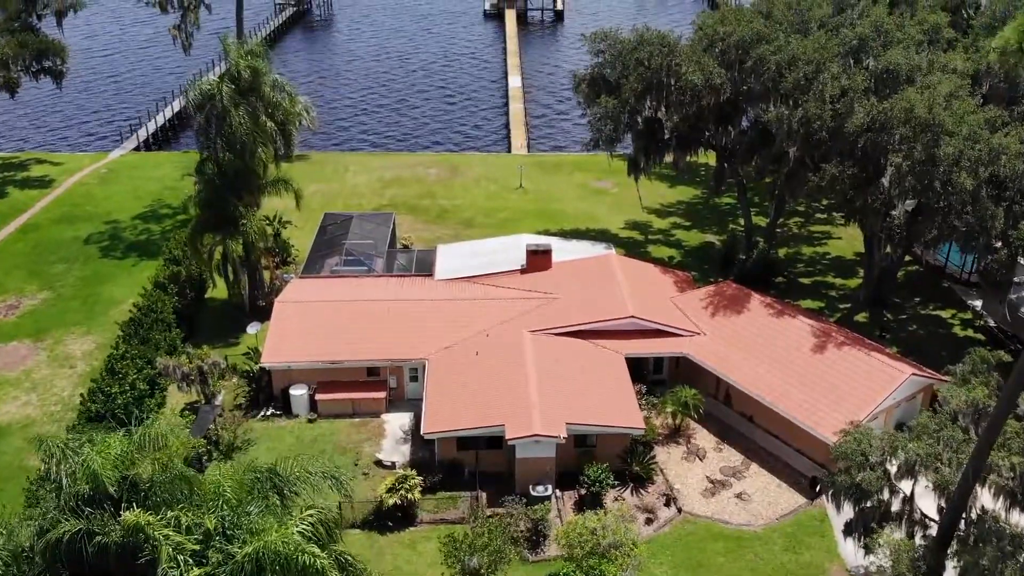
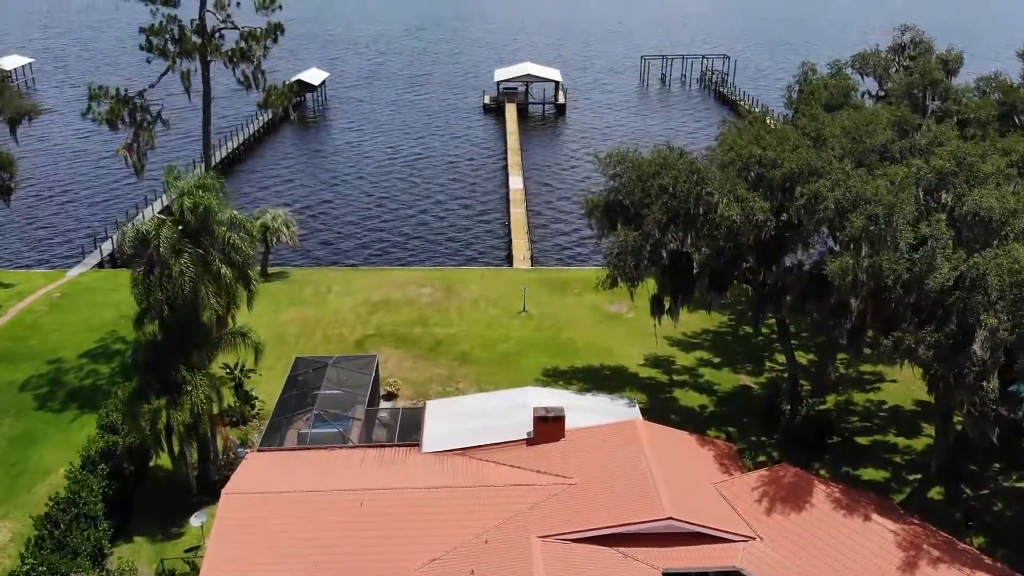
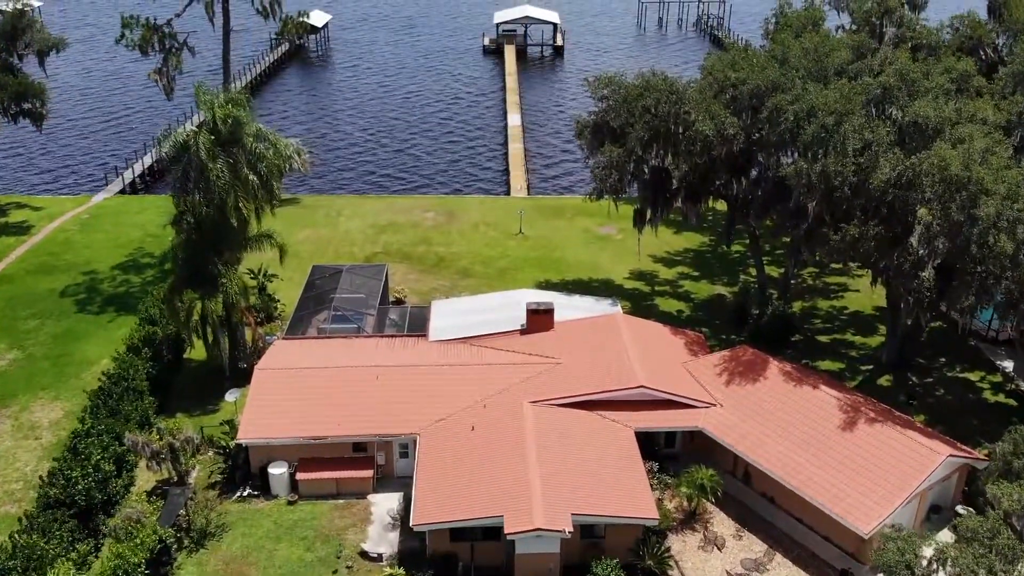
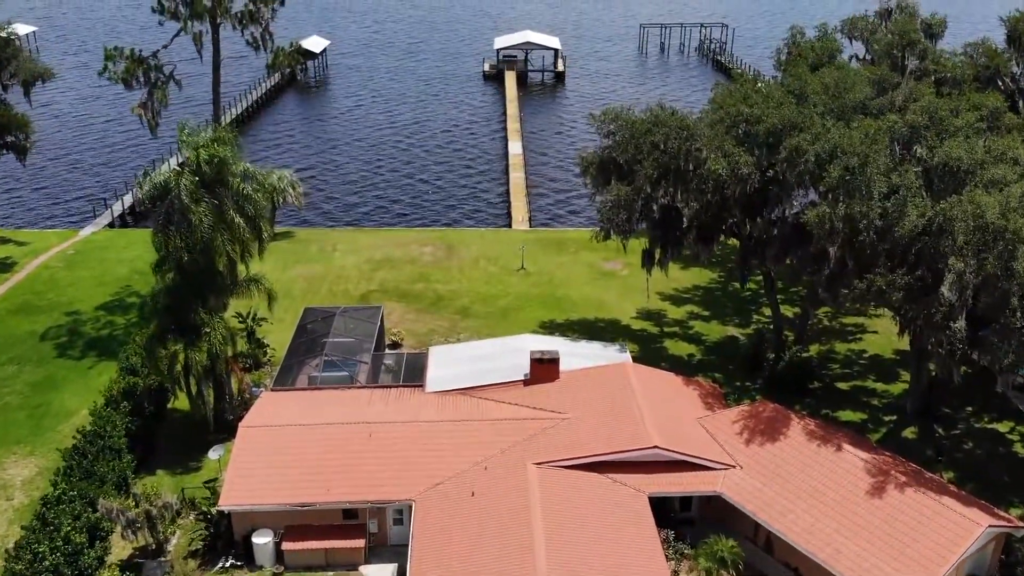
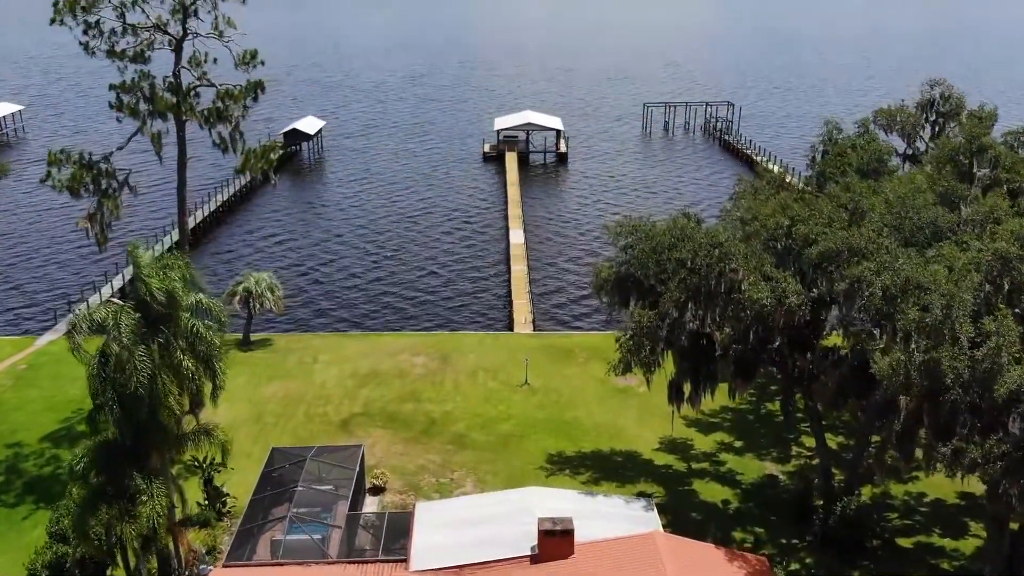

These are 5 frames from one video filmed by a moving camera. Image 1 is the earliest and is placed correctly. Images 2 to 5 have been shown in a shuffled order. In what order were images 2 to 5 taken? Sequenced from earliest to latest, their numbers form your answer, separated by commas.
3, 4, 2, 5
